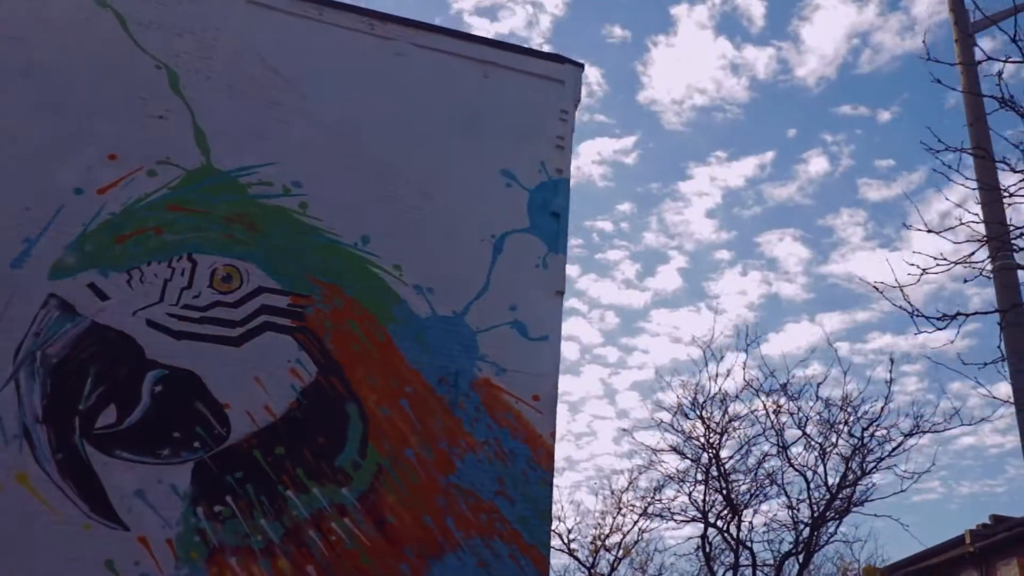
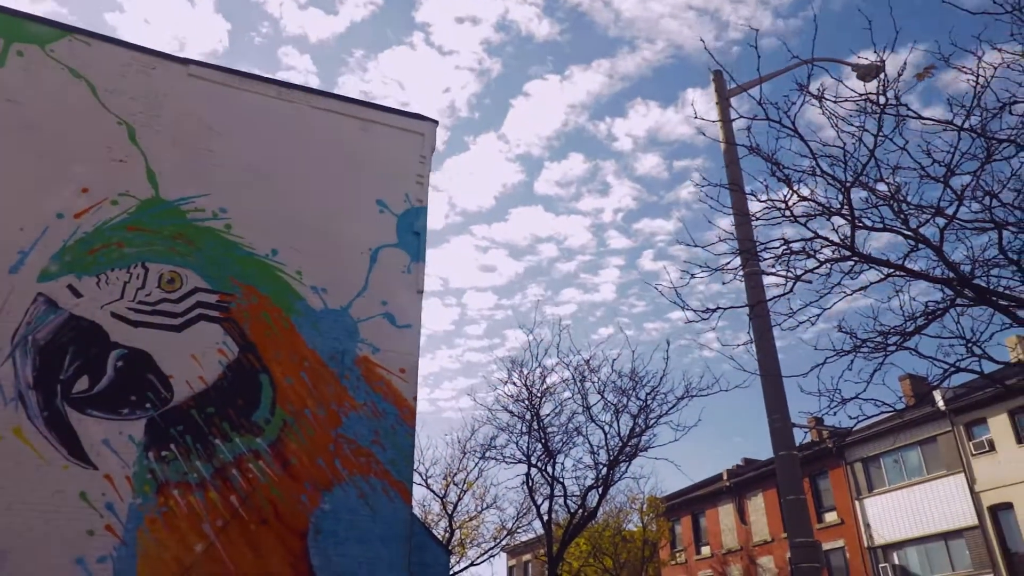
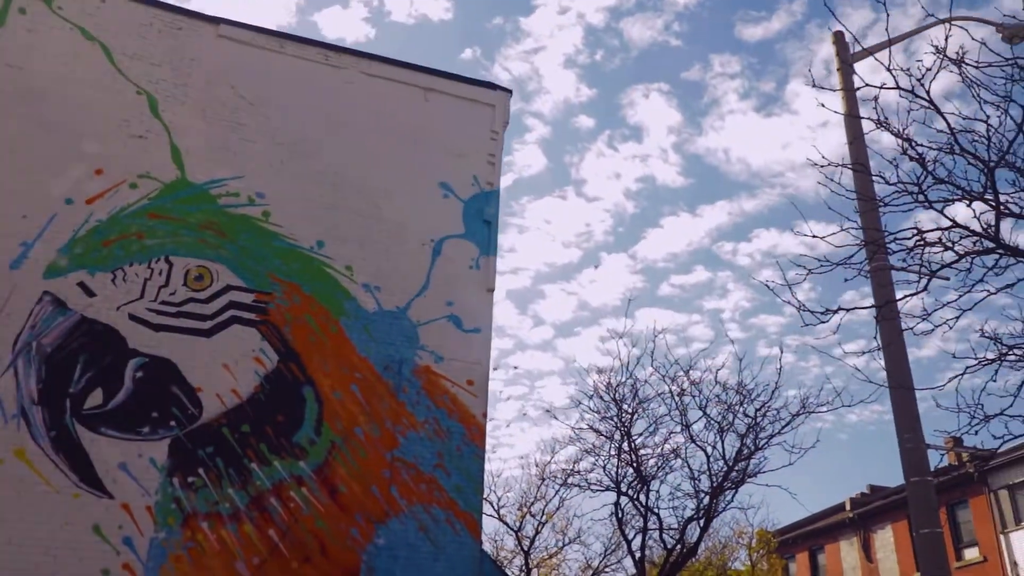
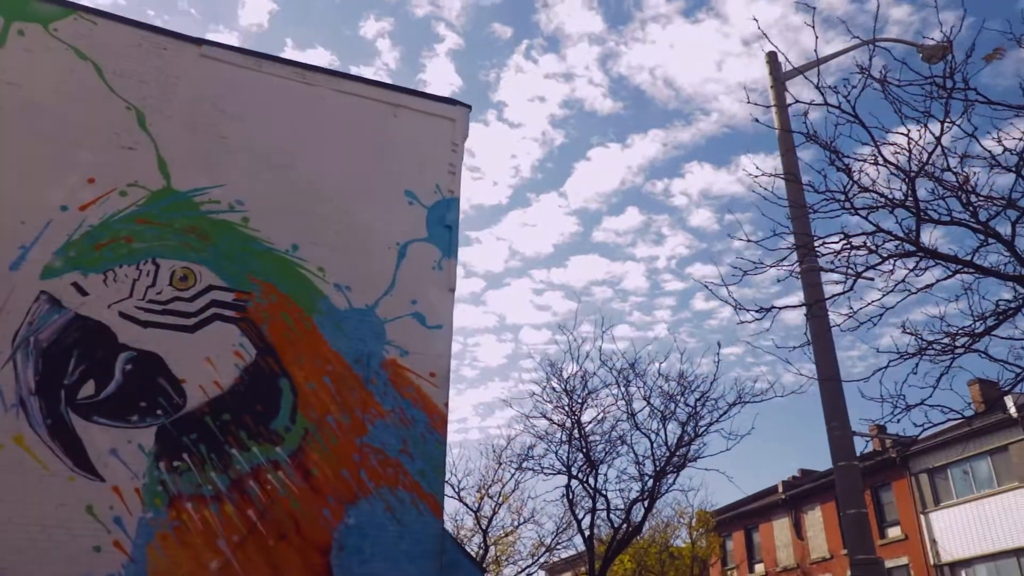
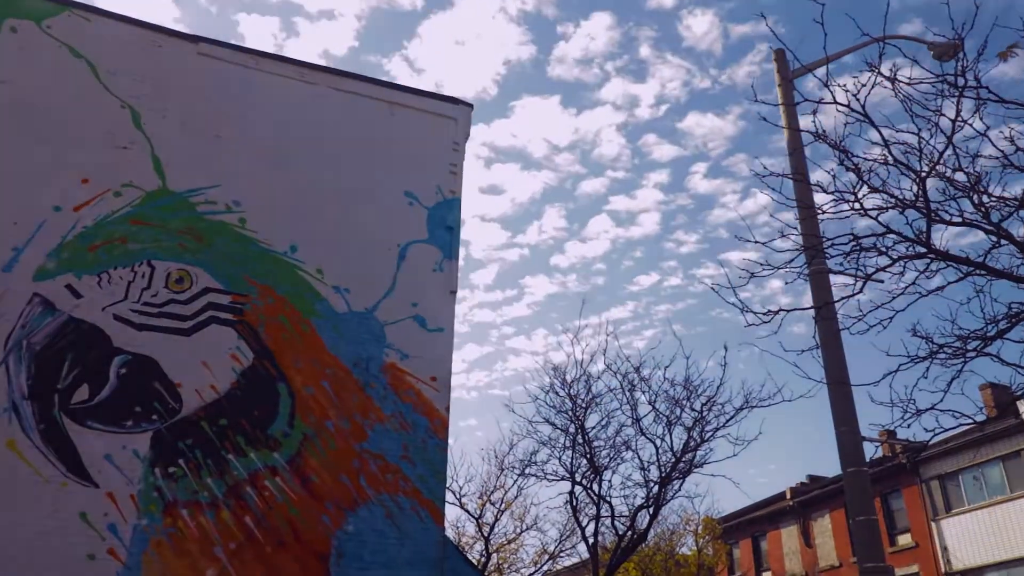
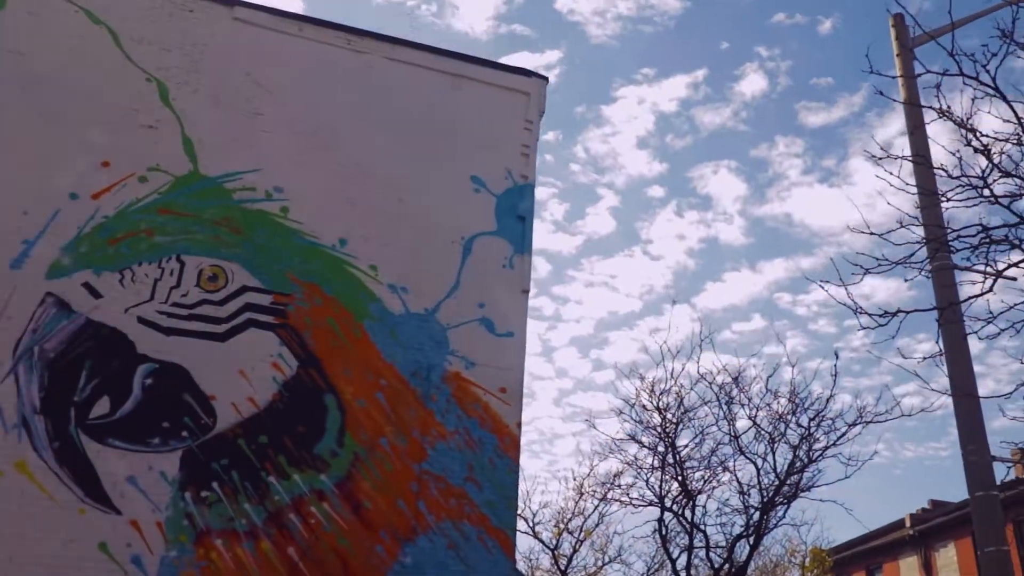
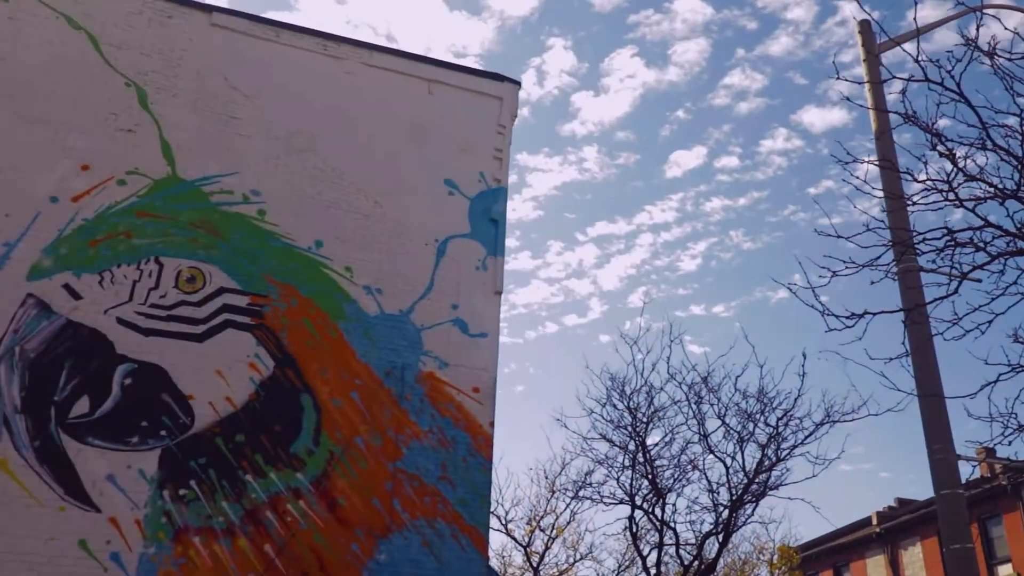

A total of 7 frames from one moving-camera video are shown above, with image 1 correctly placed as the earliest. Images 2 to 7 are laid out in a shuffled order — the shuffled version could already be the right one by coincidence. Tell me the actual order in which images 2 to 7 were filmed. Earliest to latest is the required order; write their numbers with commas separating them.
6, 3, 4, 2, 5, 7
